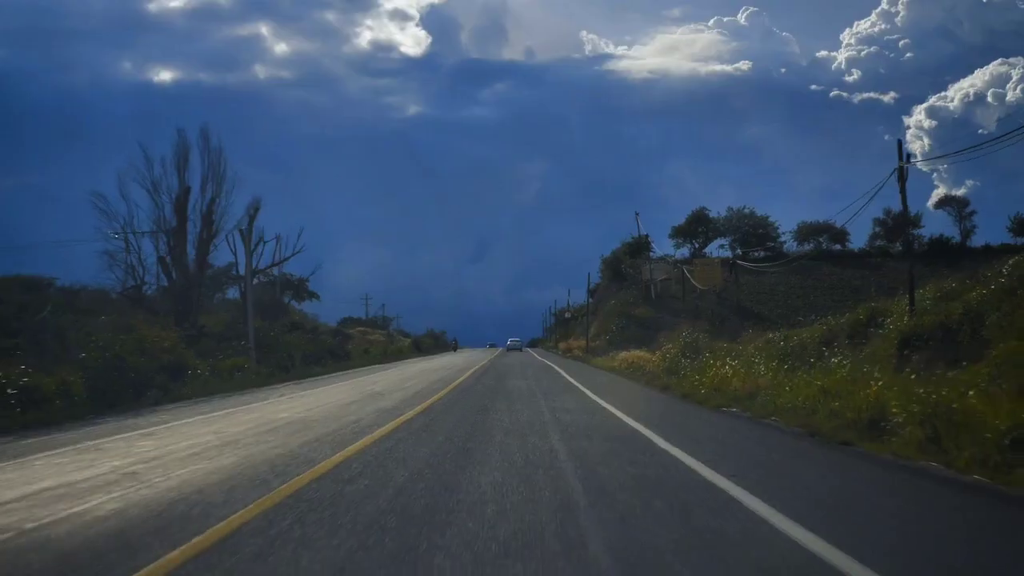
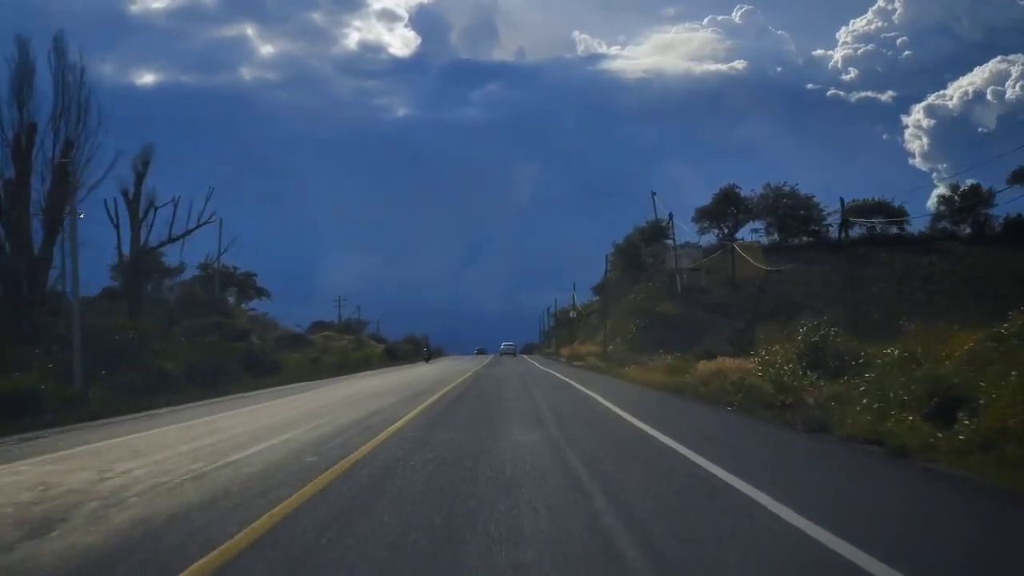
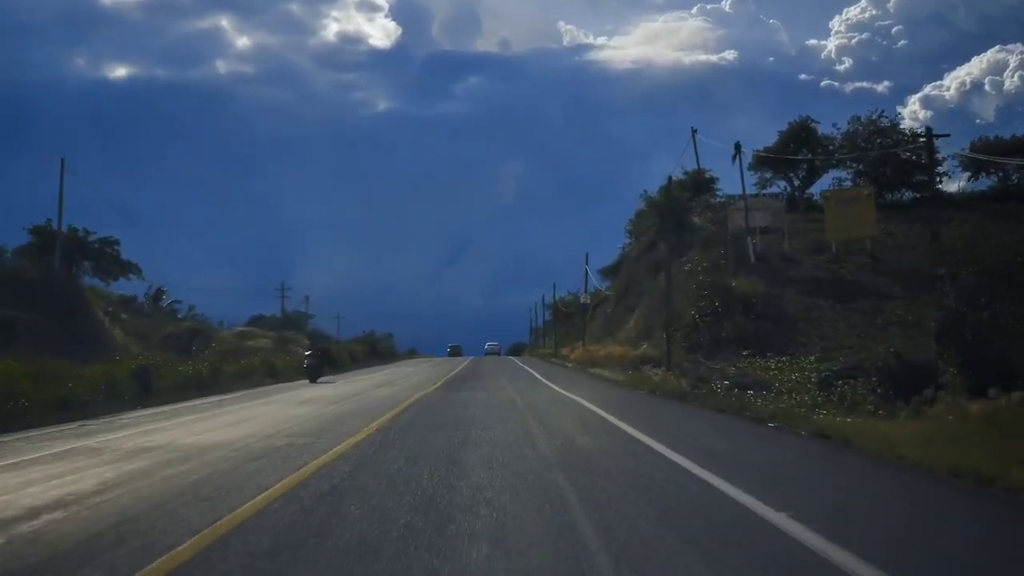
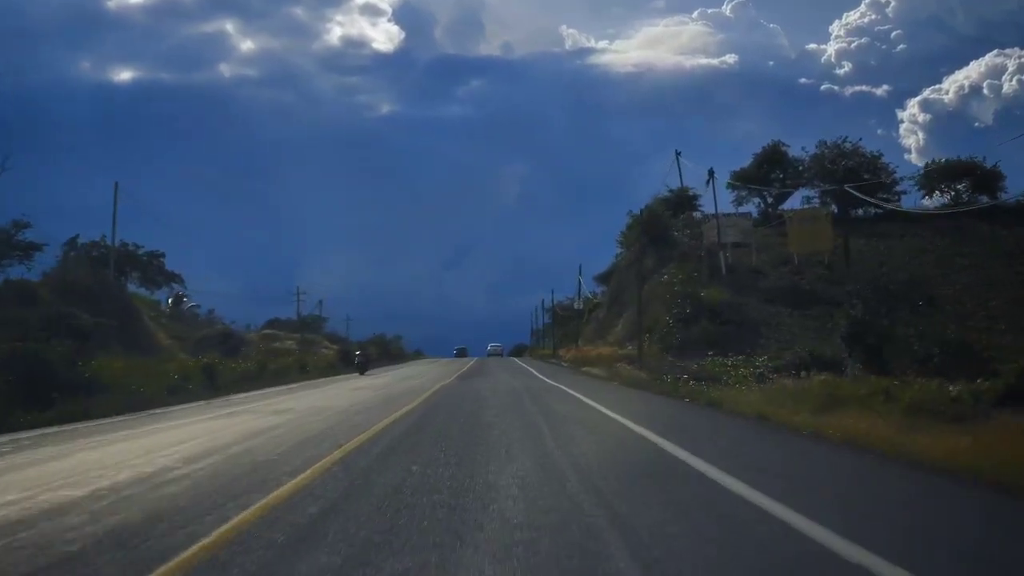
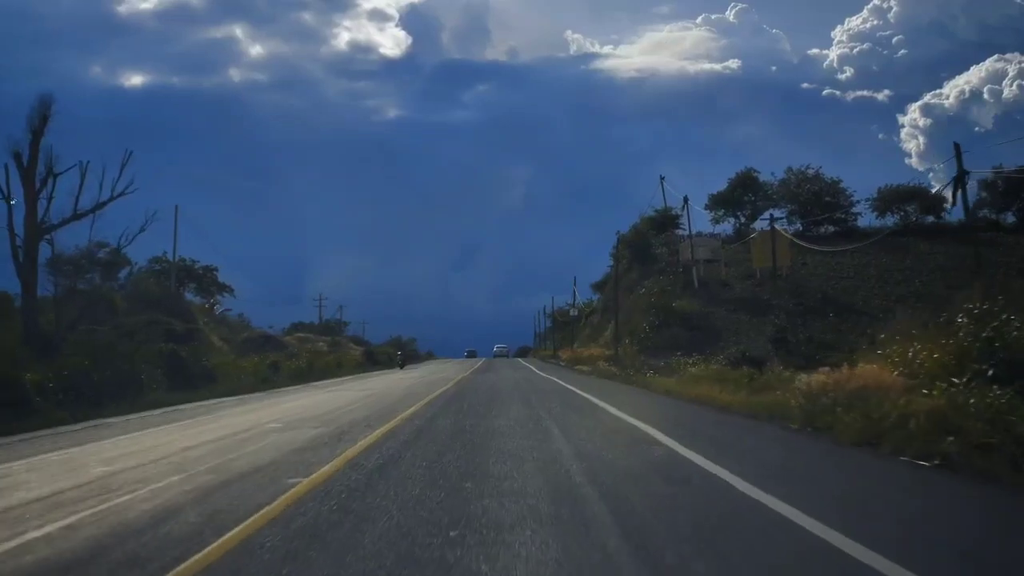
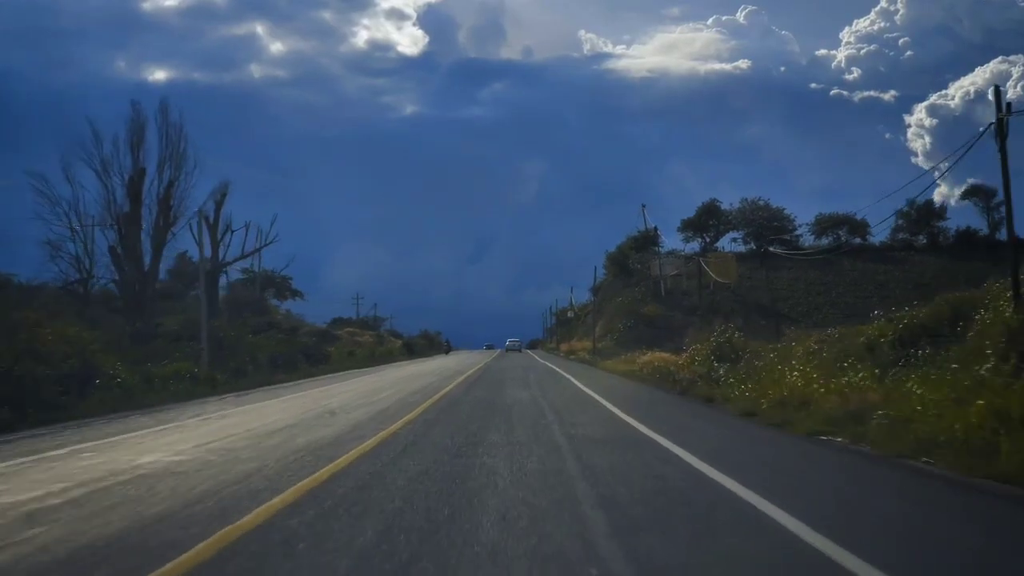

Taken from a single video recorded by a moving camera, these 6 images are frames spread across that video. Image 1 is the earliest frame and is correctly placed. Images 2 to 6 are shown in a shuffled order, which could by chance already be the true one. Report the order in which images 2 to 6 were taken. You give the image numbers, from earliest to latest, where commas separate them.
6, 2, 5, 4, 3
